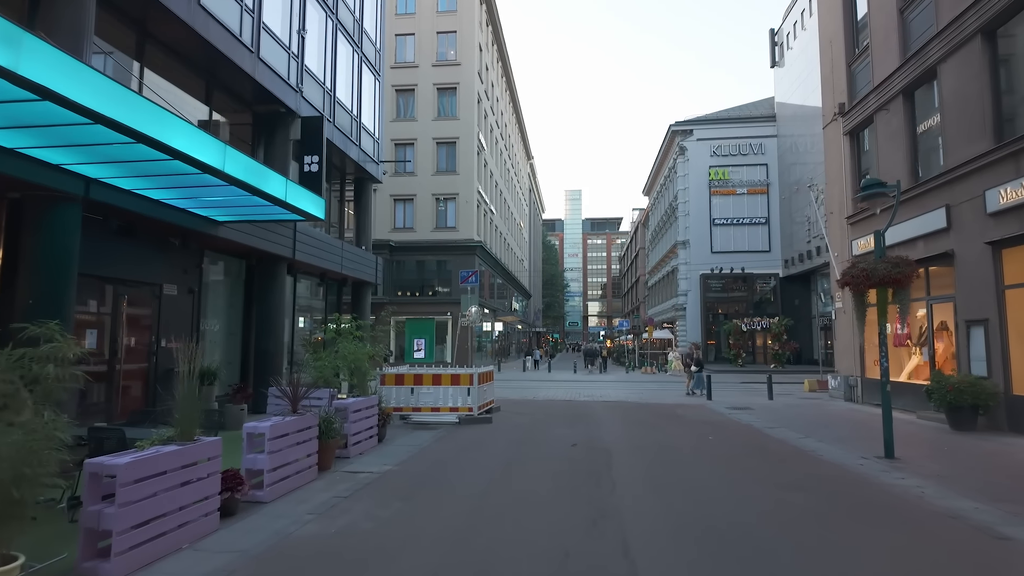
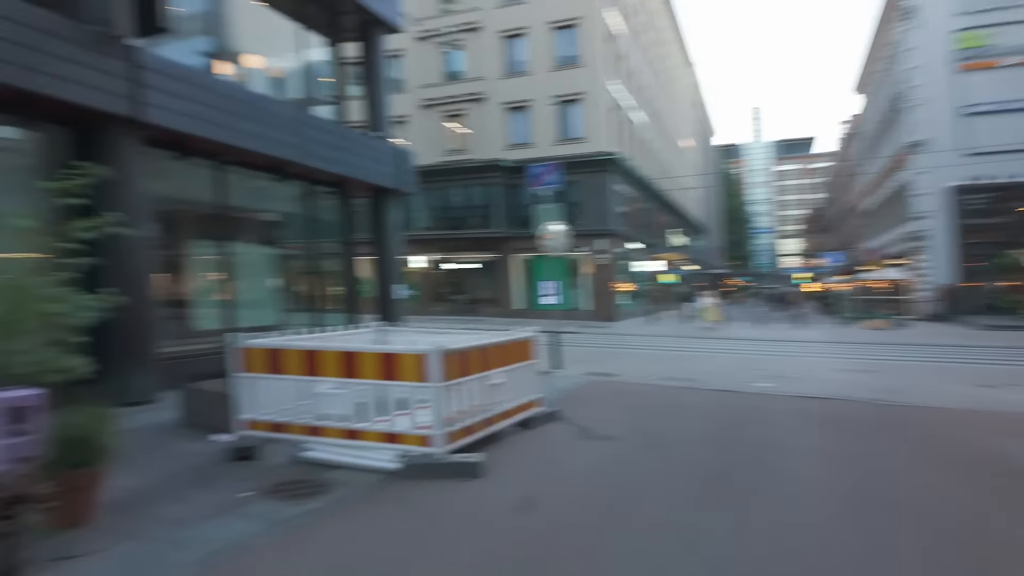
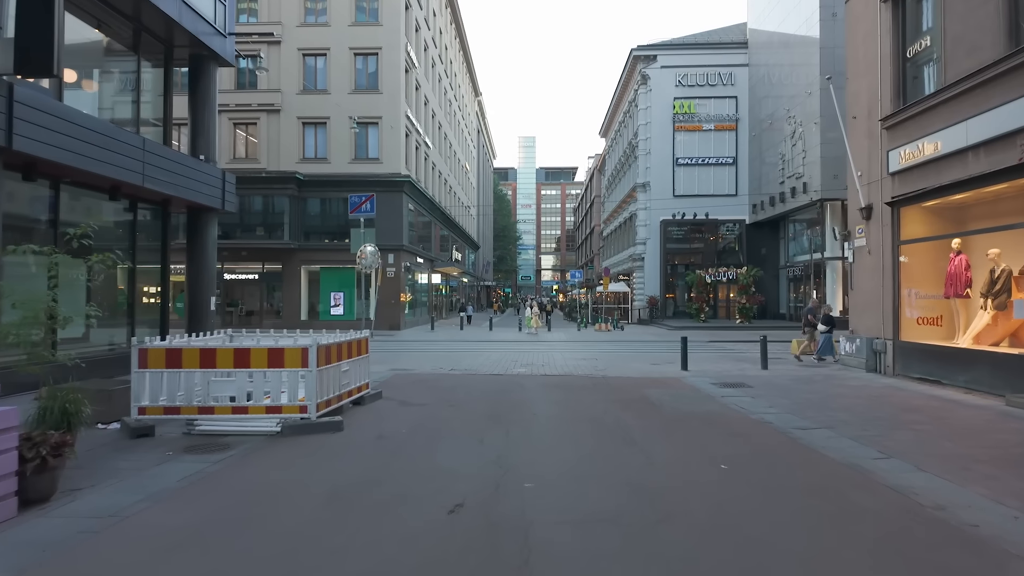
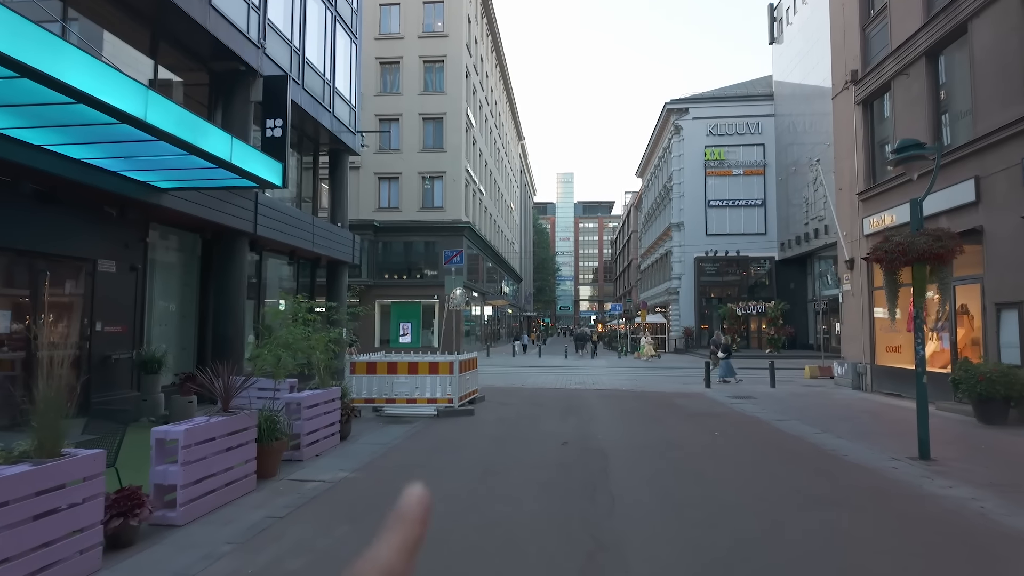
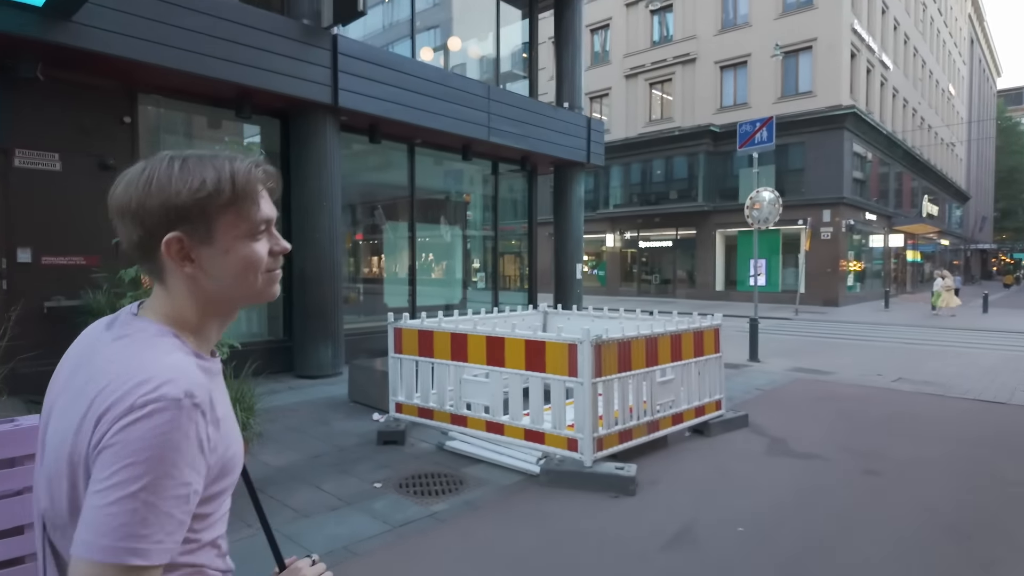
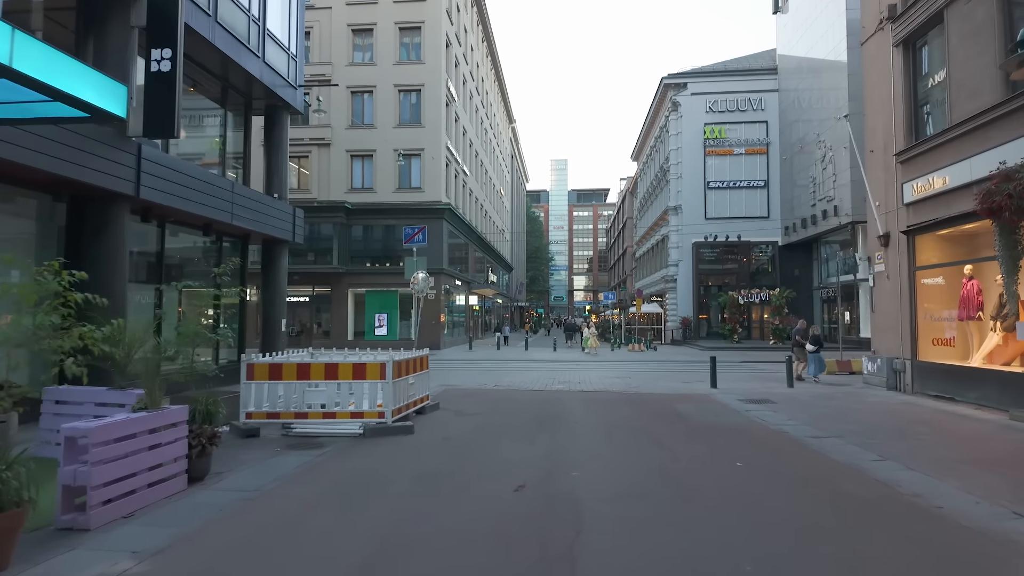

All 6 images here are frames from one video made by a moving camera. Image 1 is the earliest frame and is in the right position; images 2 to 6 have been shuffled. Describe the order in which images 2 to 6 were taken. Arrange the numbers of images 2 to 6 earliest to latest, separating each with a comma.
4, 6, 3, 2, 5
